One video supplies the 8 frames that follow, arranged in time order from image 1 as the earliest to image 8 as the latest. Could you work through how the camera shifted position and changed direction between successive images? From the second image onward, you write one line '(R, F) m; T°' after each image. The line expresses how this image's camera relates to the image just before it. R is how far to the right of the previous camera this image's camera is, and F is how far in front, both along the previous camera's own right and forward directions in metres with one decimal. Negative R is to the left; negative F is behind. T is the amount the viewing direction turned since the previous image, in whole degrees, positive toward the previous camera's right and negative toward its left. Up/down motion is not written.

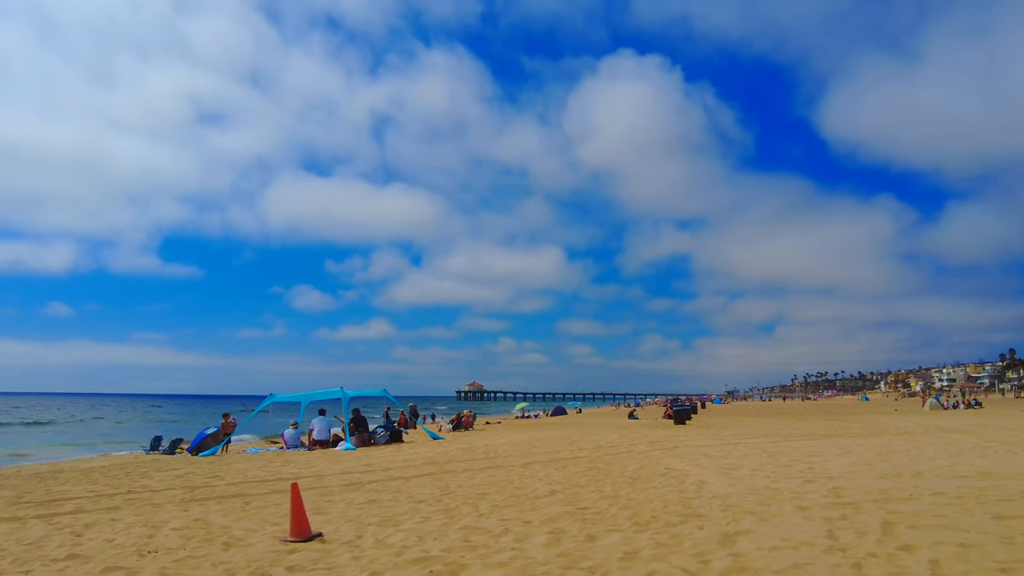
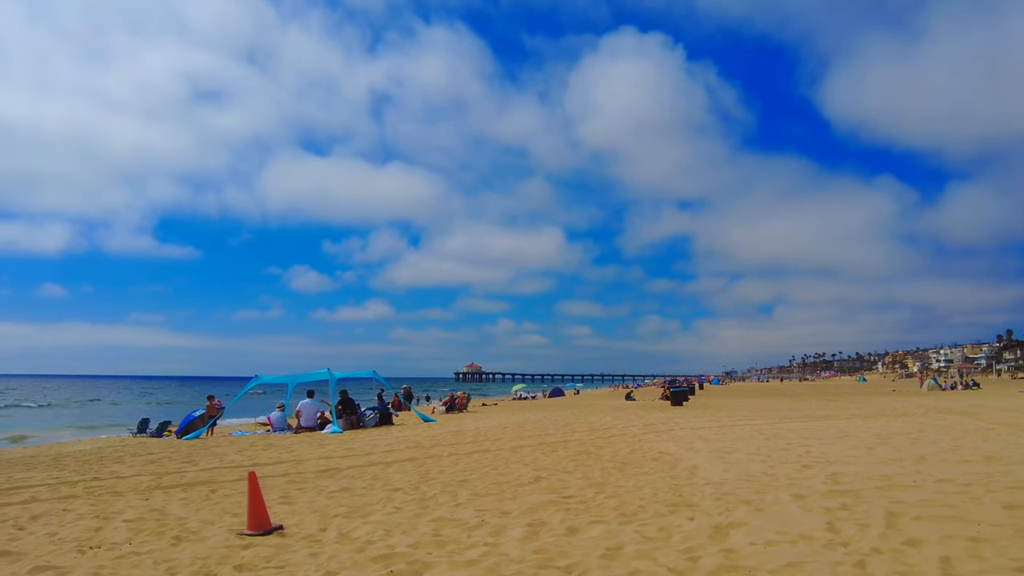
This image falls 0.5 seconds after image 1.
(+0.2, +0.5) m; 0°
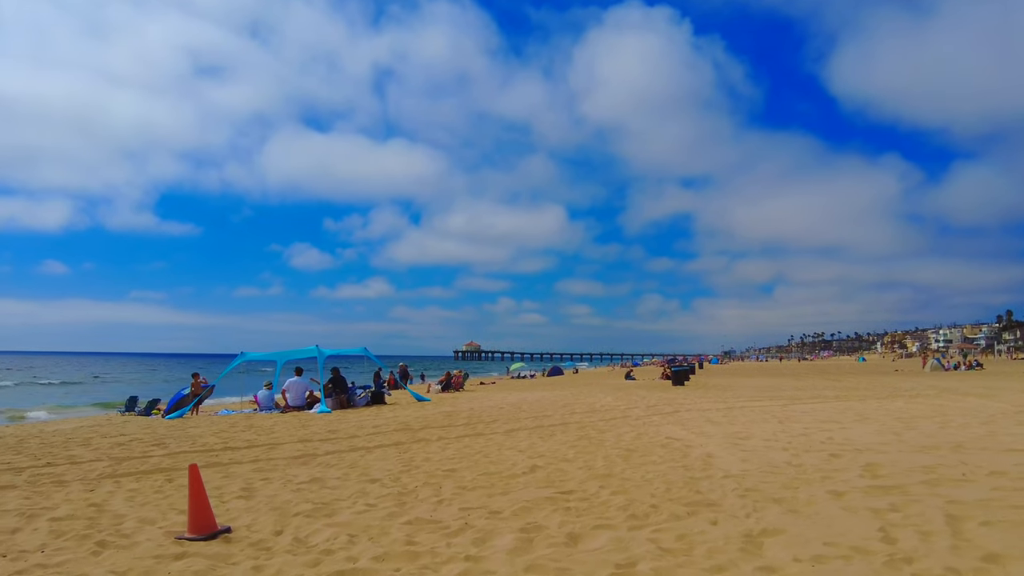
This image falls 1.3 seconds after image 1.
(+0.1, +0.9) m; 0°
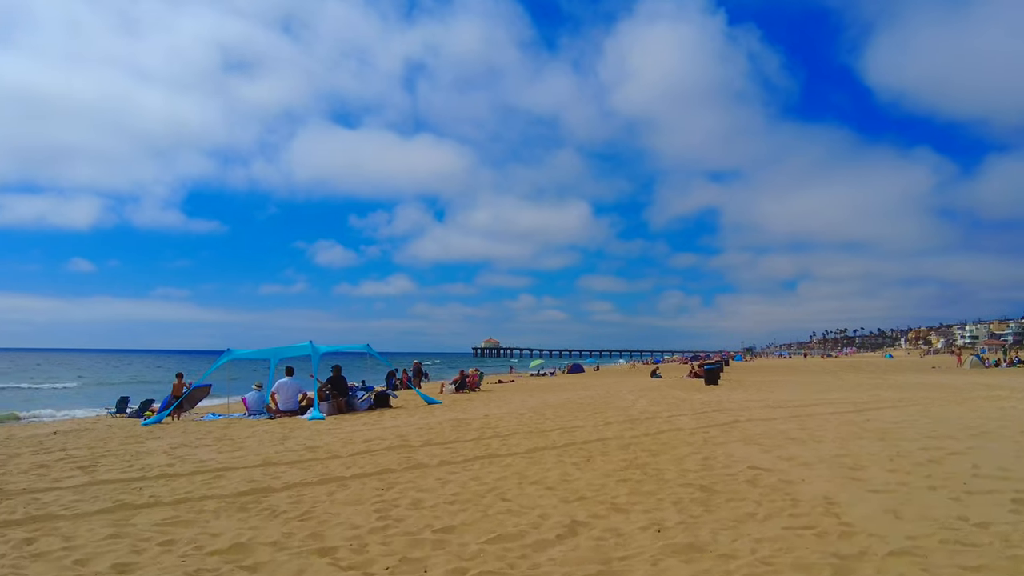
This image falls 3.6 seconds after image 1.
(-0.1, +2.2) m; -2°
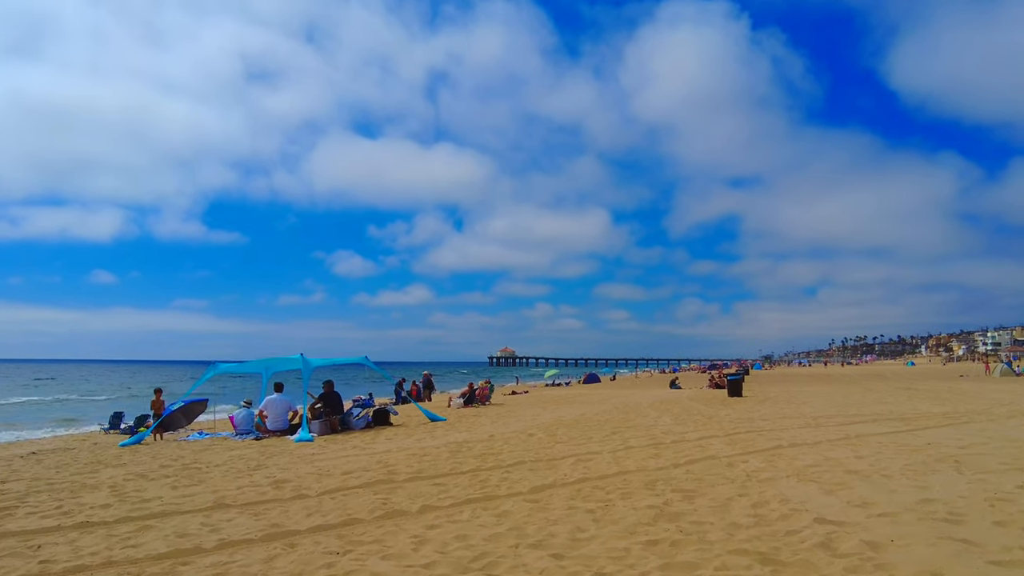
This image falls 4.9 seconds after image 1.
(+0.2, +1.3) m; -2°
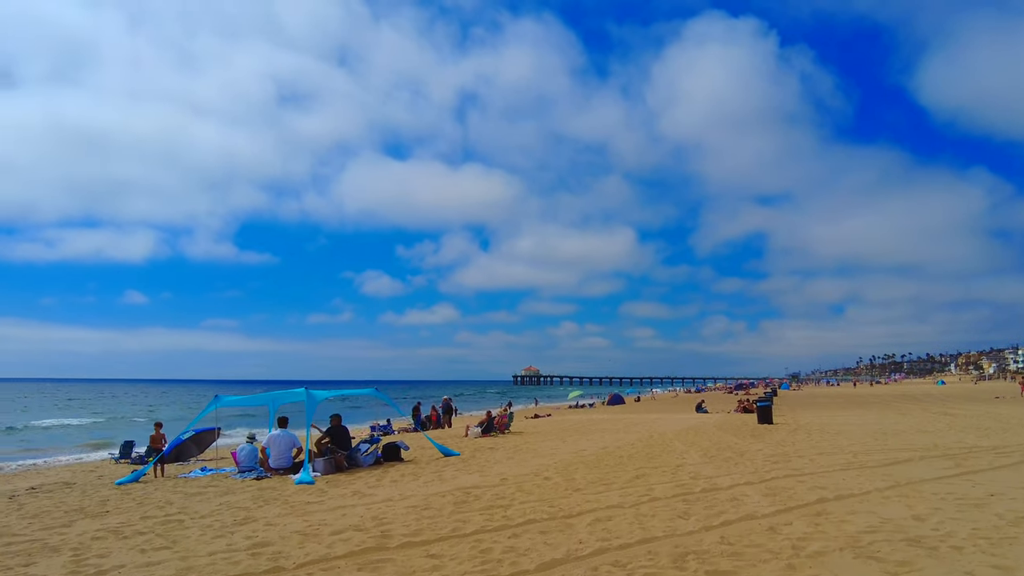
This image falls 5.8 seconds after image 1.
(+0.2, +0.8) m; -2°
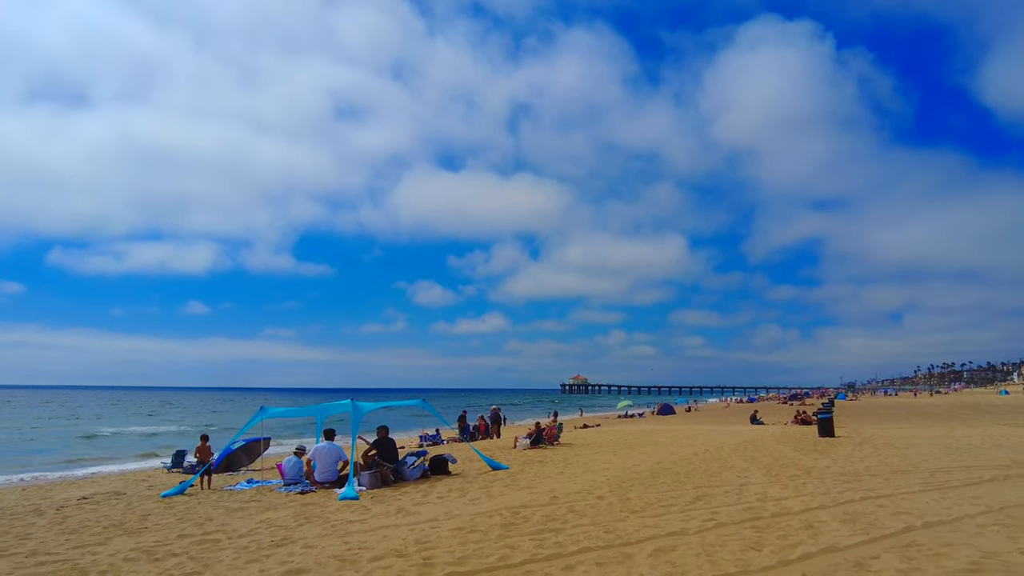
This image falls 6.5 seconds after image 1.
(-0.1, +0.6) m; -4°
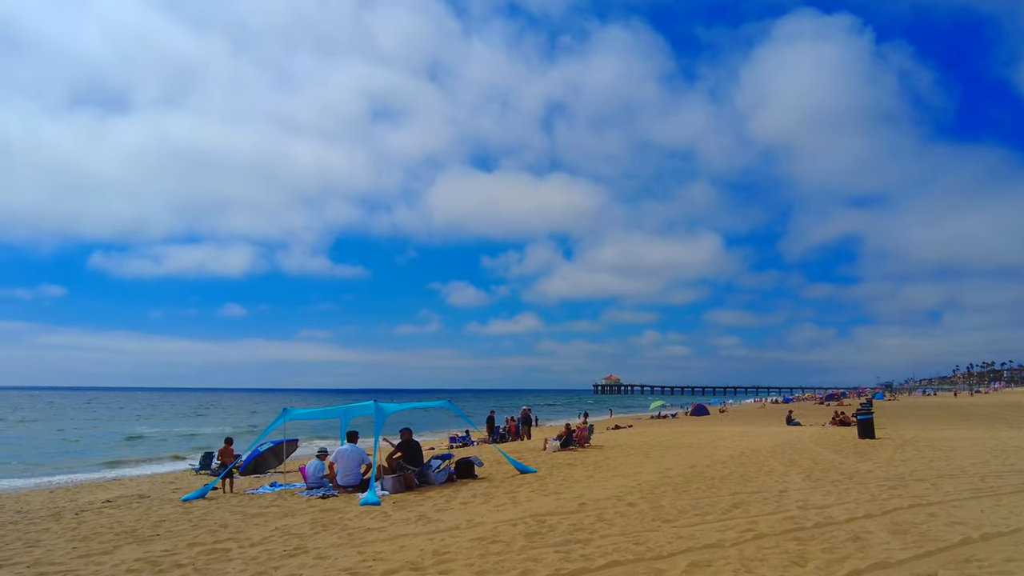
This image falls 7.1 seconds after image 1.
(+0.1, +0.5) m; -3°
